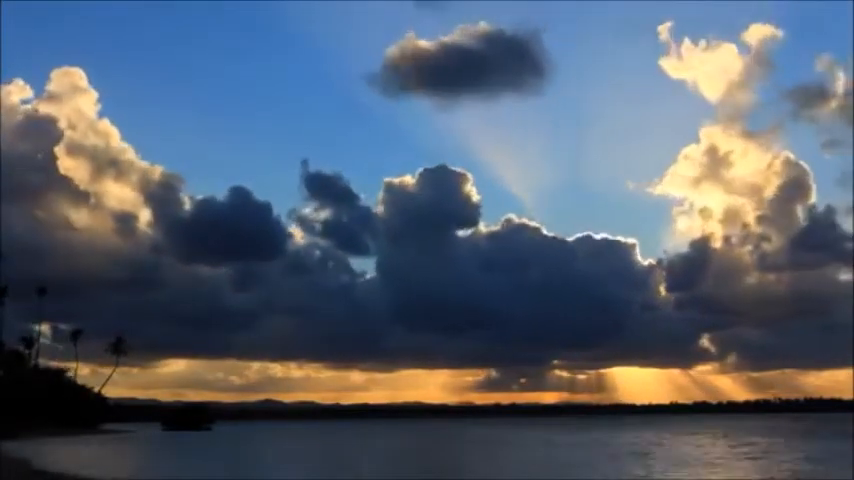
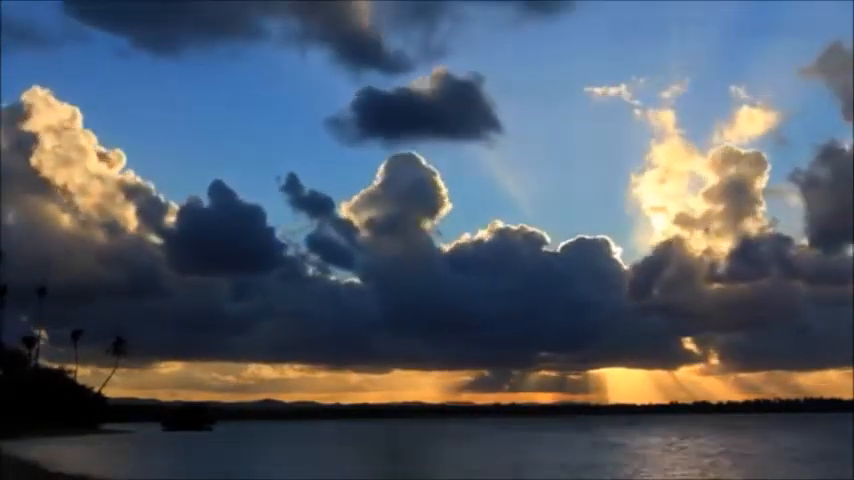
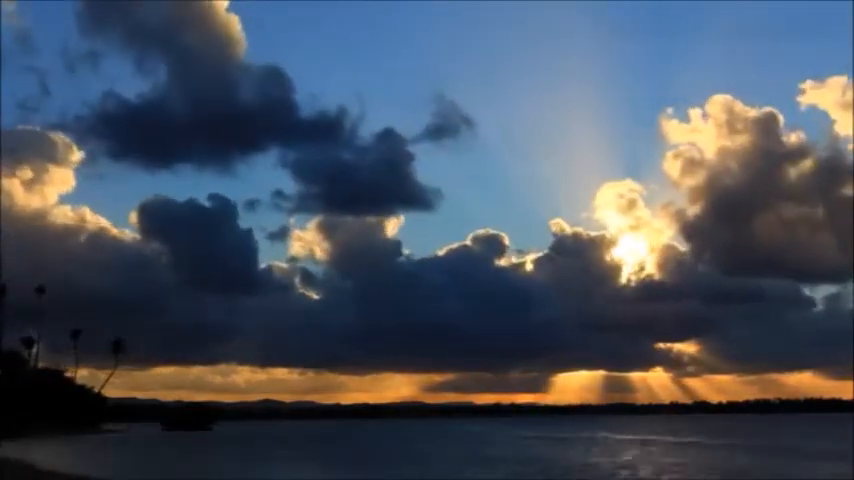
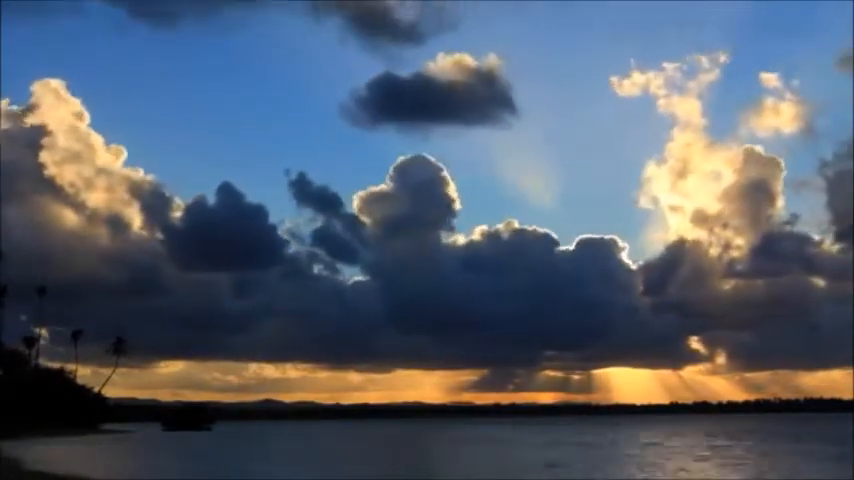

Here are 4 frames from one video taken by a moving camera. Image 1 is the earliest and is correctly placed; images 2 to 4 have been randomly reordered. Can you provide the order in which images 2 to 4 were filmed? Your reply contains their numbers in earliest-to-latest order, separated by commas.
4, 2, 3
